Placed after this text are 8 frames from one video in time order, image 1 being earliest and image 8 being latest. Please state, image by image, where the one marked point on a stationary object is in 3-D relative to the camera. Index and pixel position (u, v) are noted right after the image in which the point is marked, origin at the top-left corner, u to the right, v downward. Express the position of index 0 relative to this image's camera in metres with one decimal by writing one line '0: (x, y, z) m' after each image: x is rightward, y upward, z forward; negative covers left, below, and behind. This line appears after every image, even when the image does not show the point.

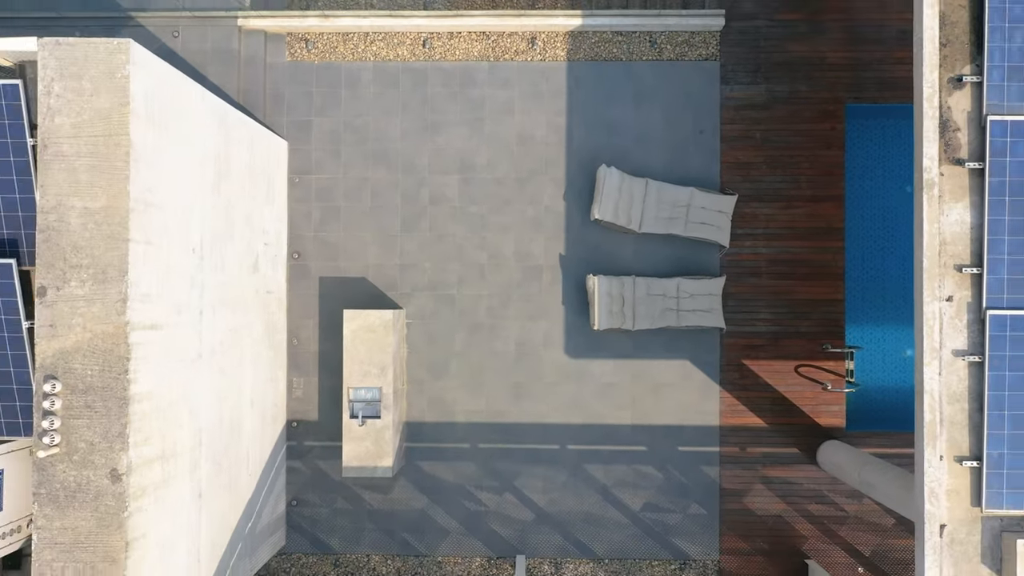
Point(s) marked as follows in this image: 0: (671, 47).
0: (+2.8, +4.3, +11.1) m
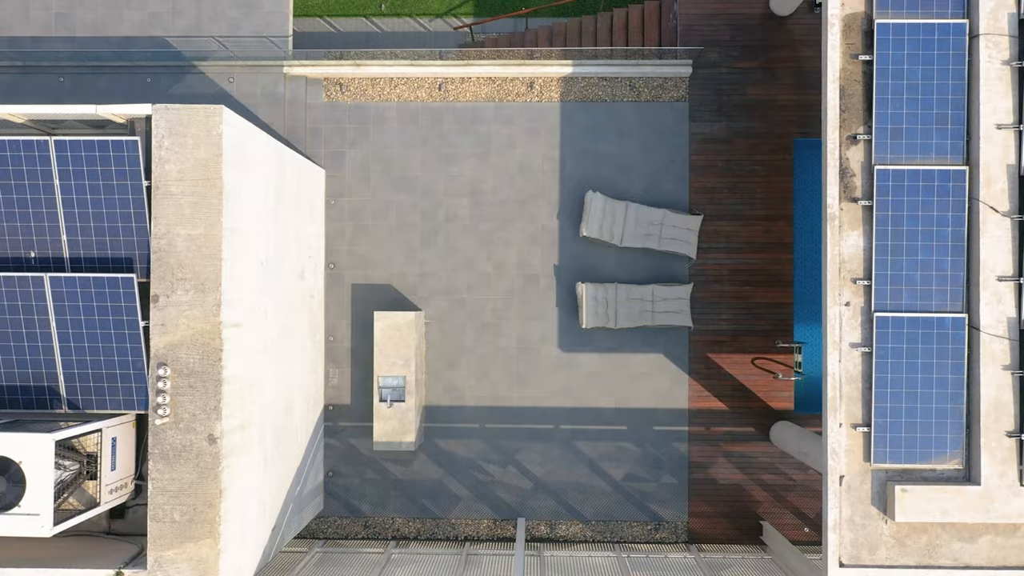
0: (+2.9, +4.2, +13.1) m
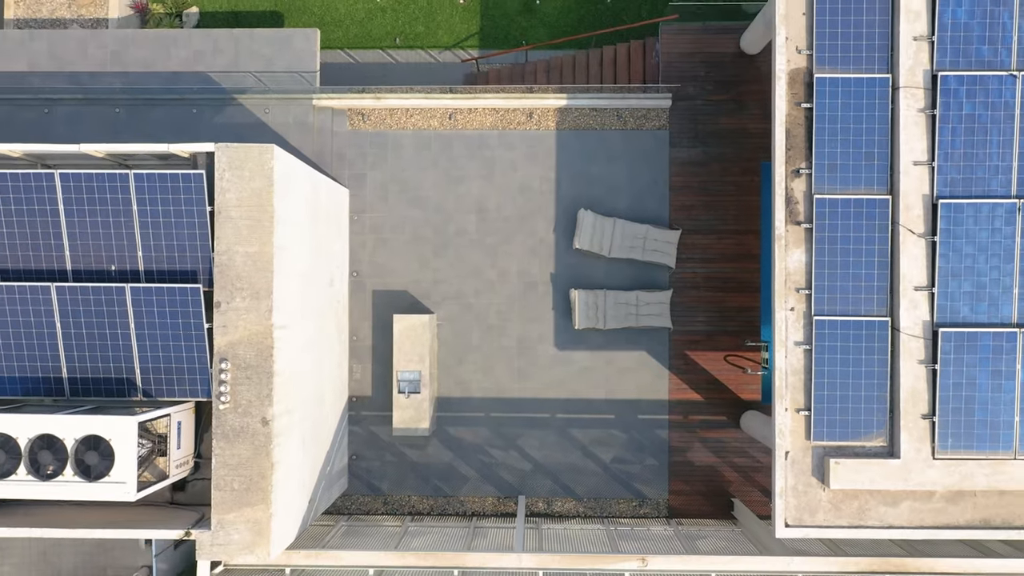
0: (+2.9, +4.0, +14.9) m
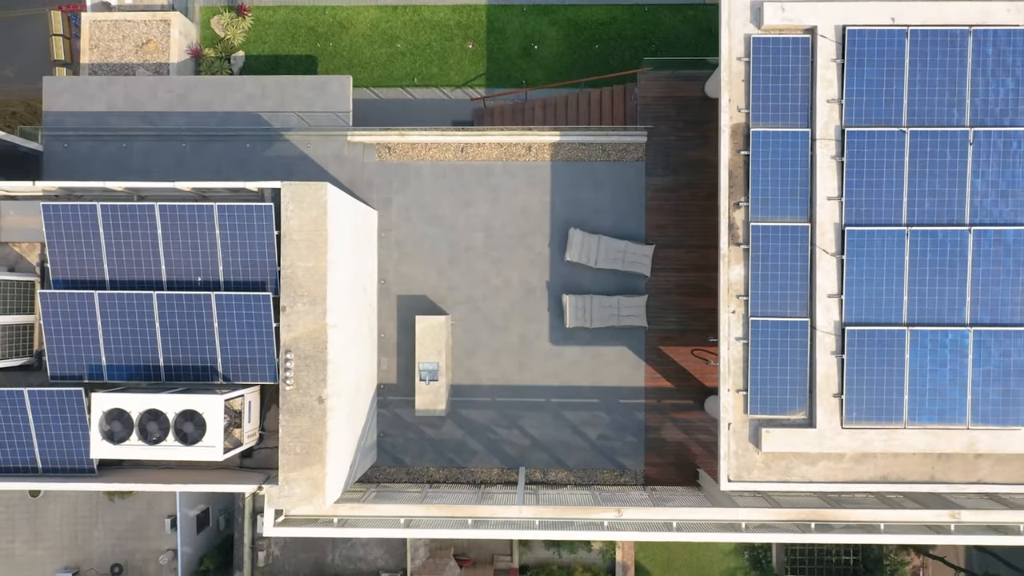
0: (+3.0, +3.9, +17.8) m
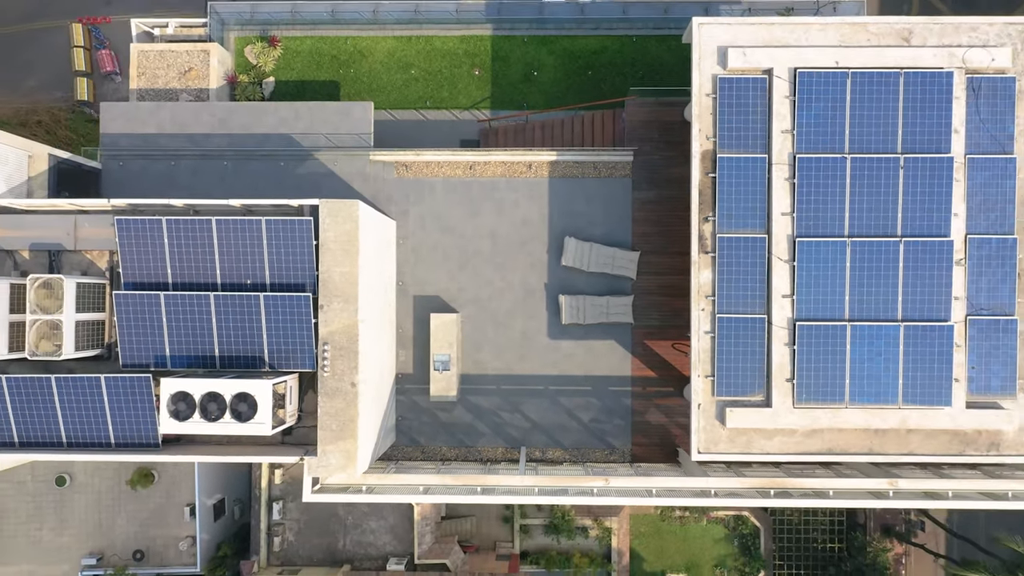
0: (+3.0, +3.8, +20.3) m
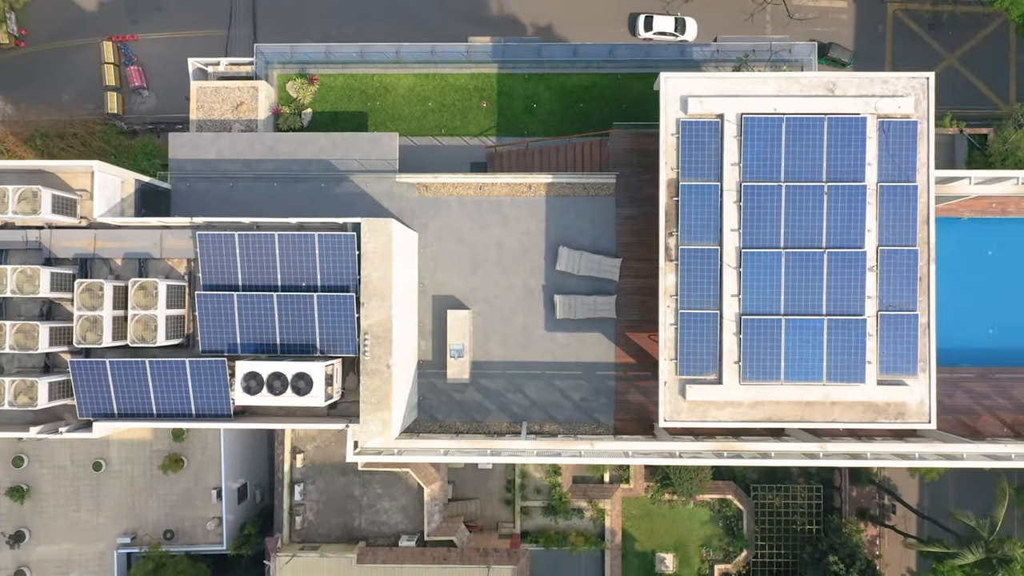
0: (+3.2, +3.8, +24.2) m
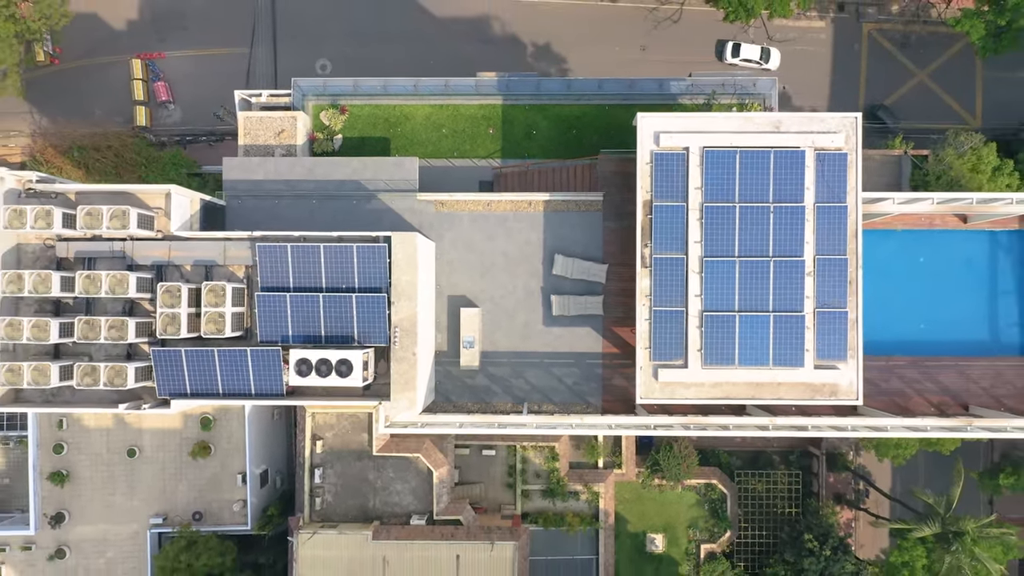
0: (+3.3, +3.7, +28.5) m
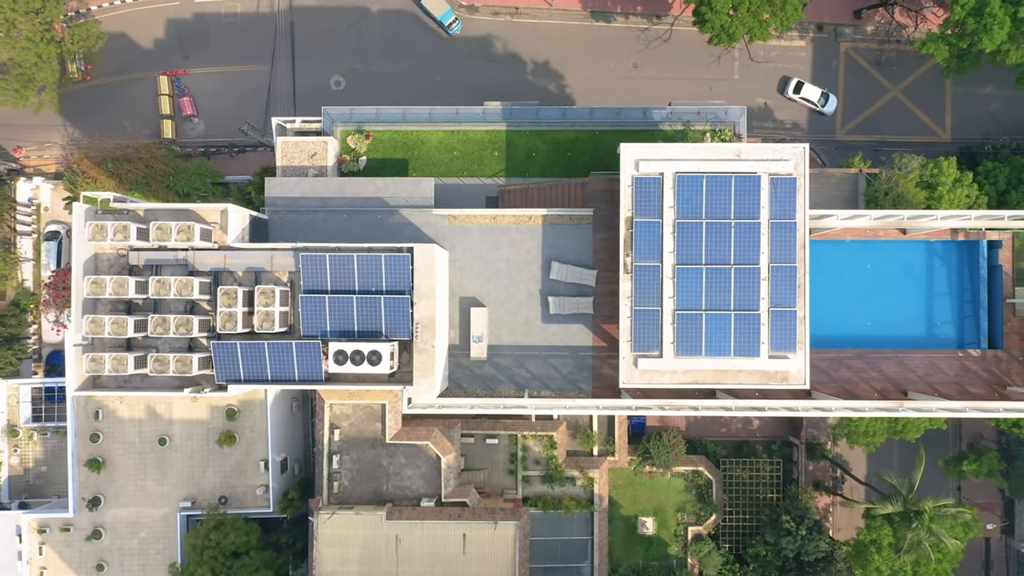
0: (+3.4, +3.6, +33.1) m
